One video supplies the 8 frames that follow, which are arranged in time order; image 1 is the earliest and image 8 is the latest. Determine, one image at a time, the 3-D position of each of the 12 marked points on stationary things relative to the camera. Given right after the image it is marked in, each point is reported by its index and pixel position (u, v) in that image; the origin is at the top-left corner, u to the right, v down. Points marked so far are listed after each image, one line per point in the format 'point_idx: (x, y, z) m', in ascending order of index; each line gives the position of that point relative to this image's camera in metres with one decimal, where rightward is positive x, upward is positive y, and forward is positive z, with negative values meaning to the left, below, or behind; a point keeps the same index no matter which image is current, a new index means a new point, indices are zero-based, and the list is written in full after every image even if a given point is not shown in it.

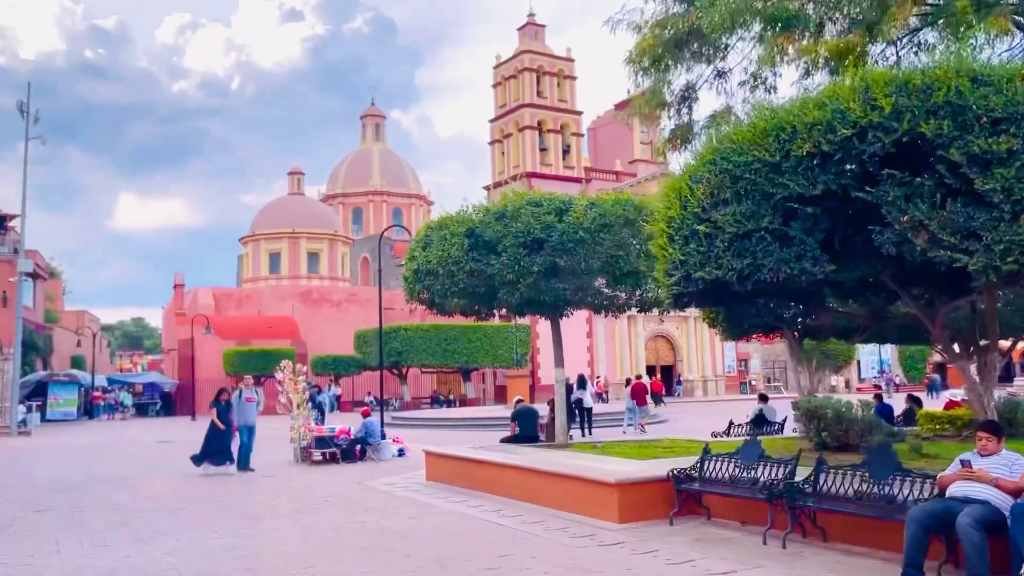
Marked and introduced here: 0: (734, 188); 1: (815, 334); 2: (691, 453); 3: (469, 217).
0: (+1.9, +0.8, +7.4) m
1: (+5.1, -0.6, +15.0) m
2: (+2.6, -2.4, +12.6) m
3: (-0.6, +1.0, +12.9) m
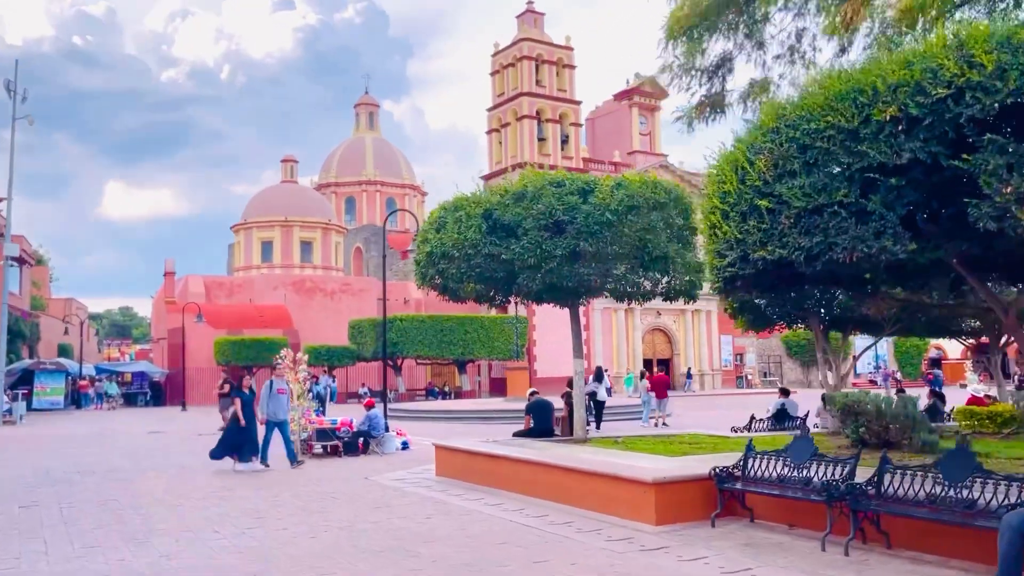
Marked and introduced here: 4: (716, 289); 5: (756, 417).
0: (+2.2, +1.0, +6.7) m
1: (+5.3, -0.4, +14.3) m
2: (+2.8, -2.2, +11.9) m
3: (-0.4, +1.2, +12.2) m
4: (+1.9, 0.0, +8.4) m
5: (+4.3, -2.3, +15.7) m
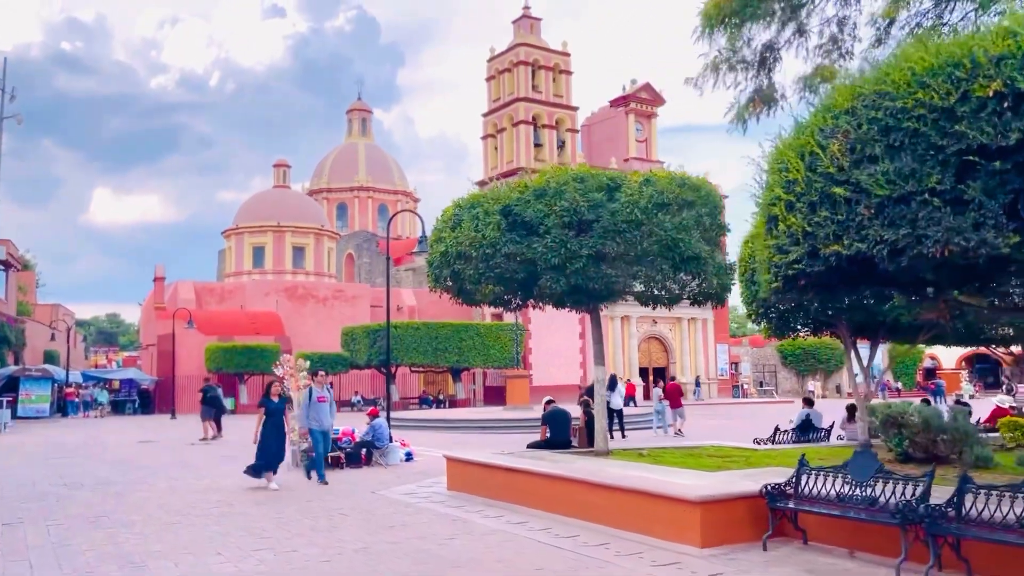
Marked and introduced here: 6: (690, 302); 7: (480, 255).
0: (+2.5, +1.0, +6.0) m
1: (+5.5, -0.5, +13.6) m
2: (+3.1, -2.2, +11.2) m
3: (-0.1, +1.2, +11.4) m
4: (+2.2, 0.0, +7.7) m
5: (+4.5, -2.4, +15.0) m
6: (+2.3, -0.2, +11.7) m
7: (-0.4, +0.4, +11.2) m
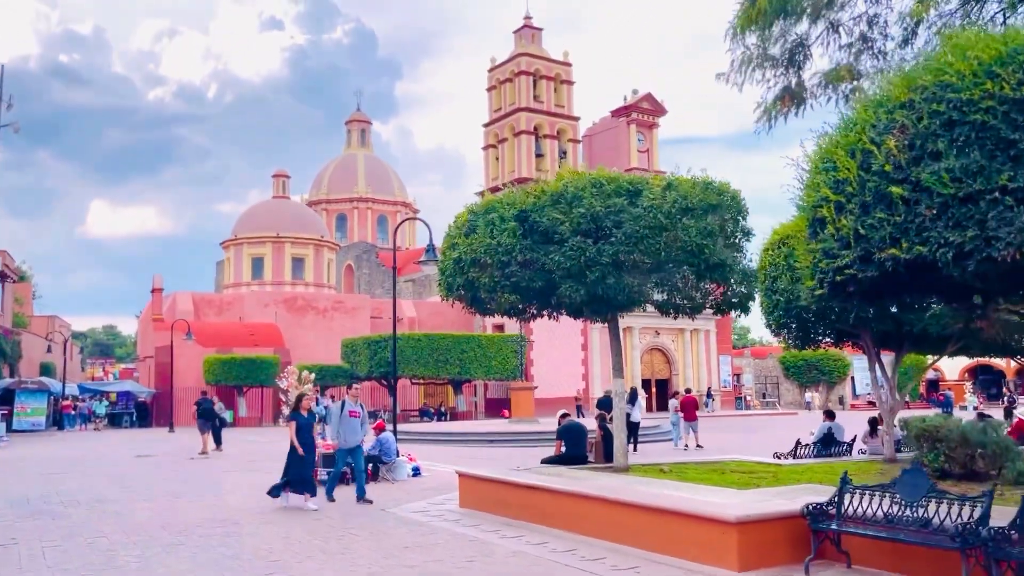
0: (+2.8, +1.0, +5.6) m
1: (+5.7, -0.6, +13.2) m
2: (+3.3, -2.3, +10.7) m
3: (+0.1, +1.1, +11.0) m
4: (+2.5, -0.1, +7.2) m
5: (+4.7, -2.5, +14.6) m
6: (+2.5, -0.3, +11.3) m
7: (-0.2, +0.3, +10.7) m
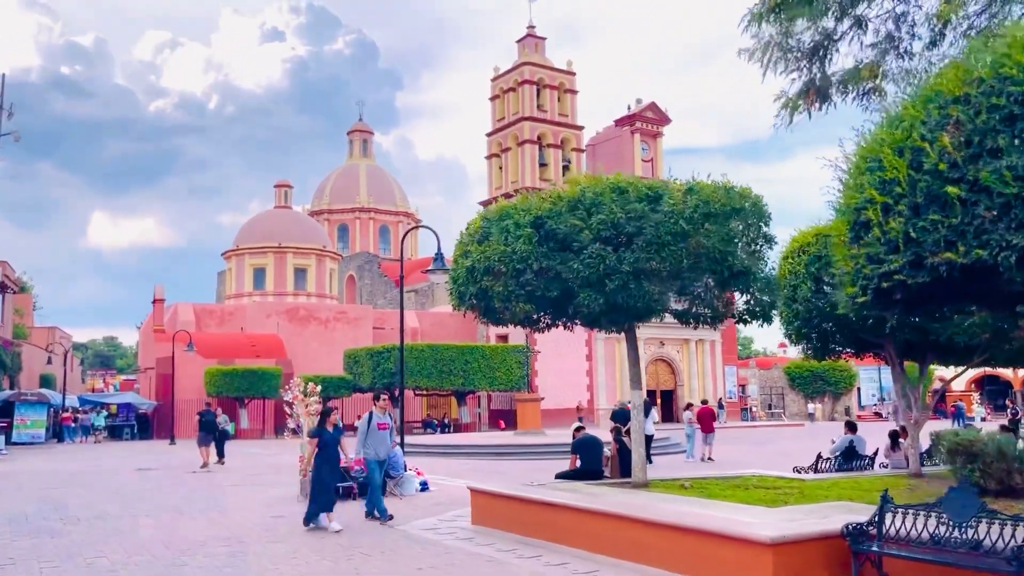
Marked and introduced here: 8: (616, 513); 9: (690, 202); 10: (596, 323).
0: (+2.9, +0.9, +5.2) m
1: (+5.9, -0.7, +12.8) m
2: (+3.5, -2.4, +10.3) m
3: (+0.3, +1.0, +10.6) m
4: (+2.6, -0.1, +6.9) m
5: (+4.9, -2.7, +14.1) m
6: (+2.7, -0.4, +10.9) m
7: (0.0, +0.2, +10.4) m
8: (+1.0, -2.2, +8.7) m
9: (+2.0, +1.0, +10.0) m
10: (+1.0, -0.4, +10.6) m
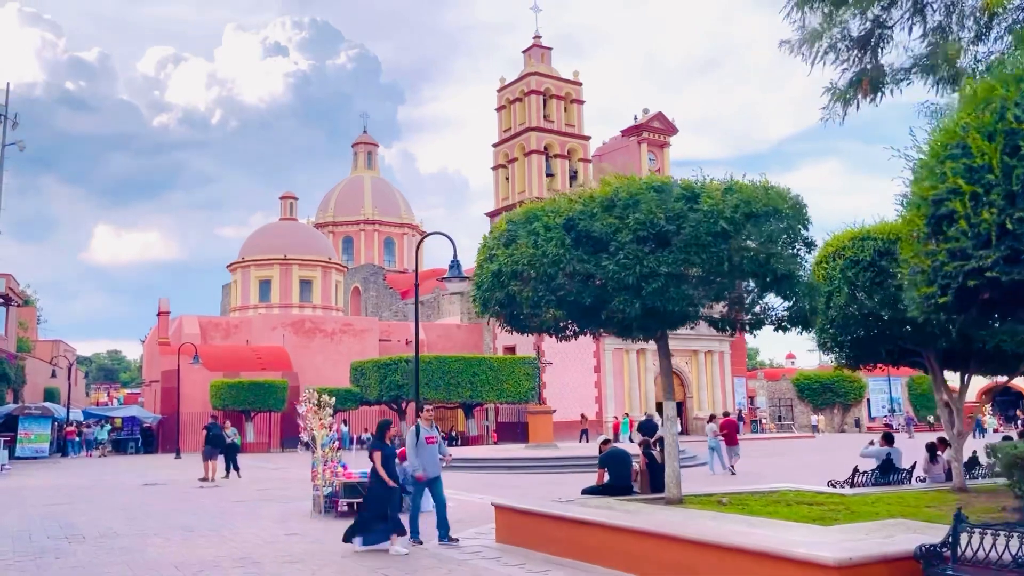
0: (+3.2, +0.9, +4.7) m
1: (+6.3, -0.8, +12.2) m
2: (+3.8, -2.5, +9.7) m
3: (+0.6, +0.9, +10.1) m
4: (+3.0, -0.1, +6.3) m
5: (+5.3, -2.8, +13.6) m
6: (+3.1, -0.5, +10.4) m
7: (+0.3, +0.1, +9.8) m
8: (+1.4, -2.3, +8.2) m
9: (+2.4, +0.9, +9.5) m
10: (+1.3, -0.5, +10.1) m
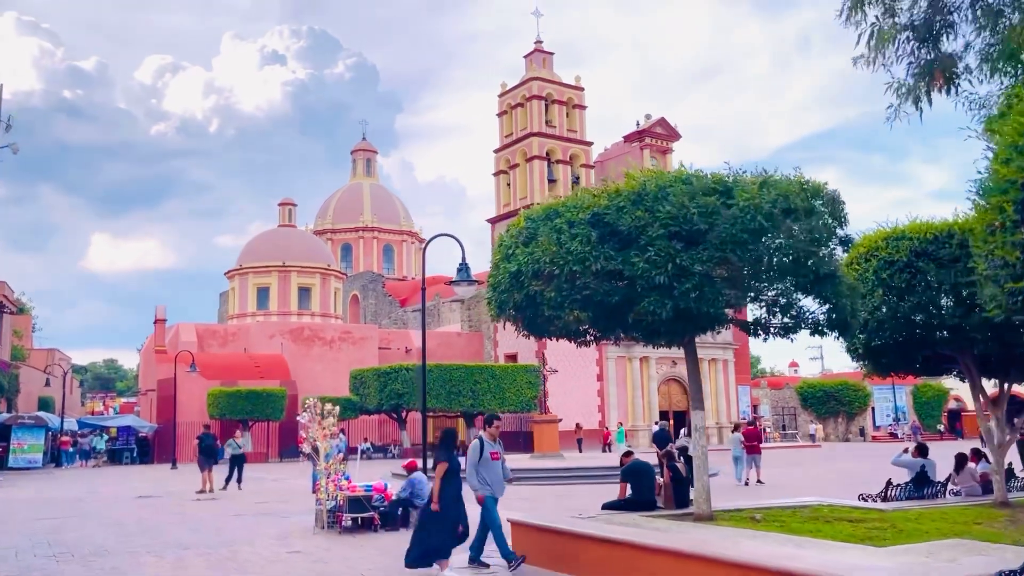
0: (+3.5, +1.0, +4.0) m
1: (+6.5, -0.8, +11.6) m
2: (+4.0, -2.5, +9.0) m
3: (+0.8, +0.9, +9.5) m
4: (+3.2, -0.1, +5.7) m
5: (+5.5, -2.8, +12.9) m
6: (+3.3, -0.5, +9.7) m
7: (+0.5, +0.1, +9.2) m
8: (+1.6, -2.3, +7.5) m
9: (+2.6, +0.9, +8.9) m
10: (+1.6, -0.5, +9.4) m
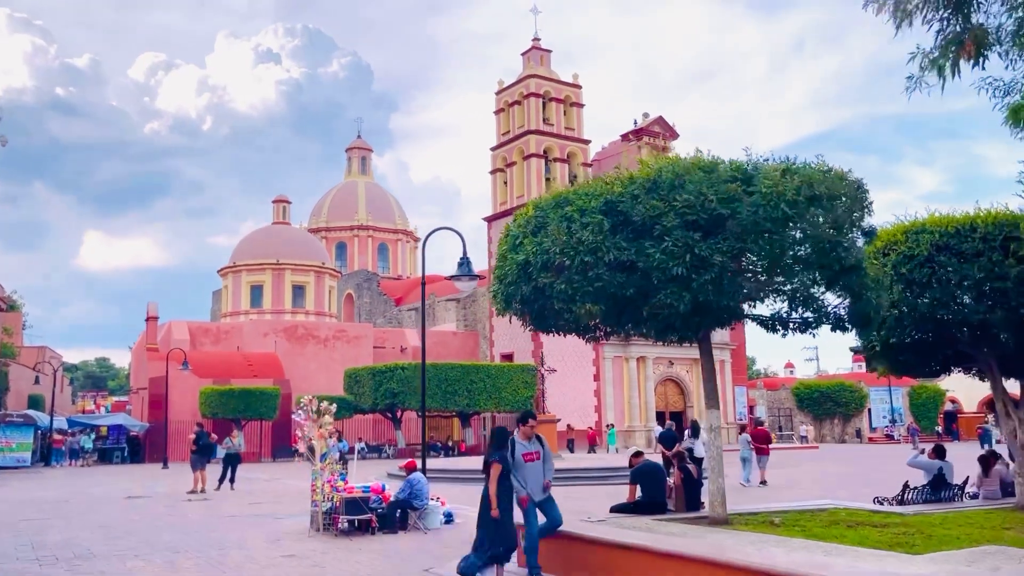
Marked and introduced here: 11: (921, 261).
0: (+3.6, +1.1, +3.6) m
1: (+6.5, -0.8, +11.1) m
2: (+4.1, -2.4, +8.6) m
3: (+0.9, +1.0, +9.0) m
4: (+3.3, 0.0, +5.2) m
5: (+5.5, -2.8, +12.5) m
6: (+3.3, -0.4, +9.2) m
7: (+0.6, +0.2, +8.7) m
8: (+1.7, -2.2, +7.0) m
9: (+2.7, +1.0, +8.4) m
10: (+1.6, -0.4, +9.0) m
11: (+5.2, +0.4, +11.3) m
